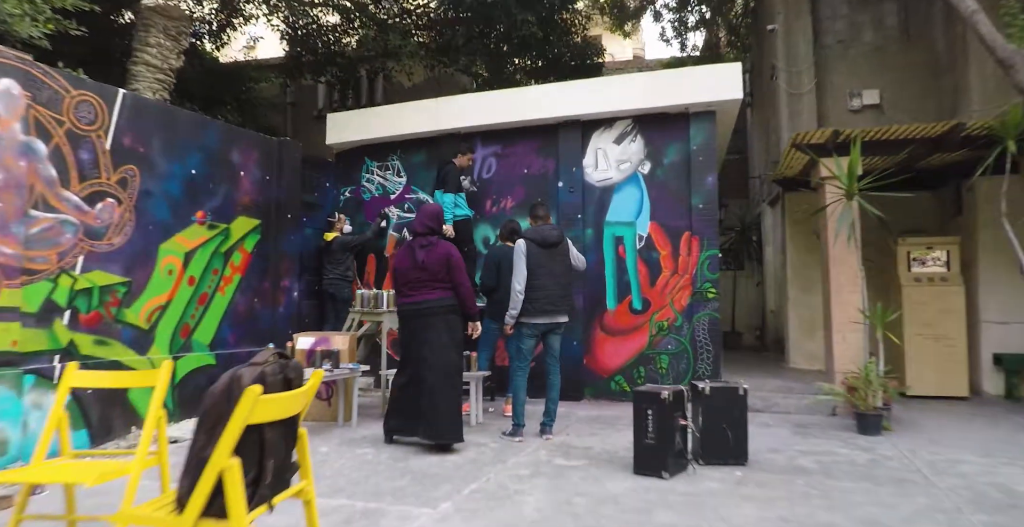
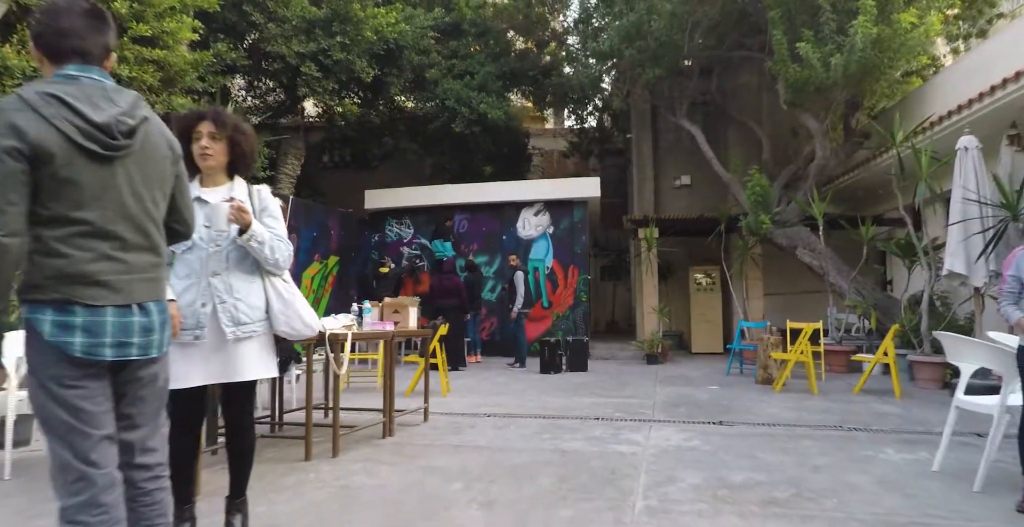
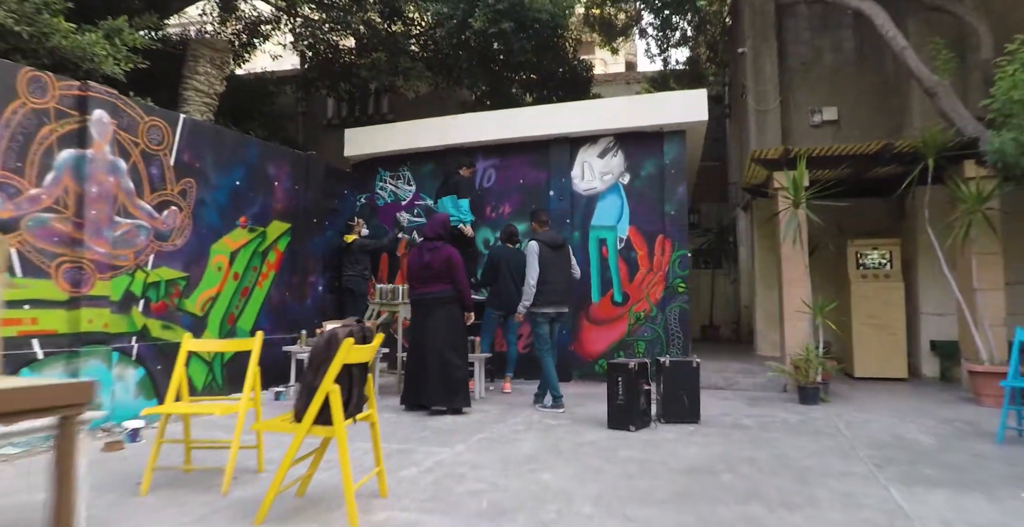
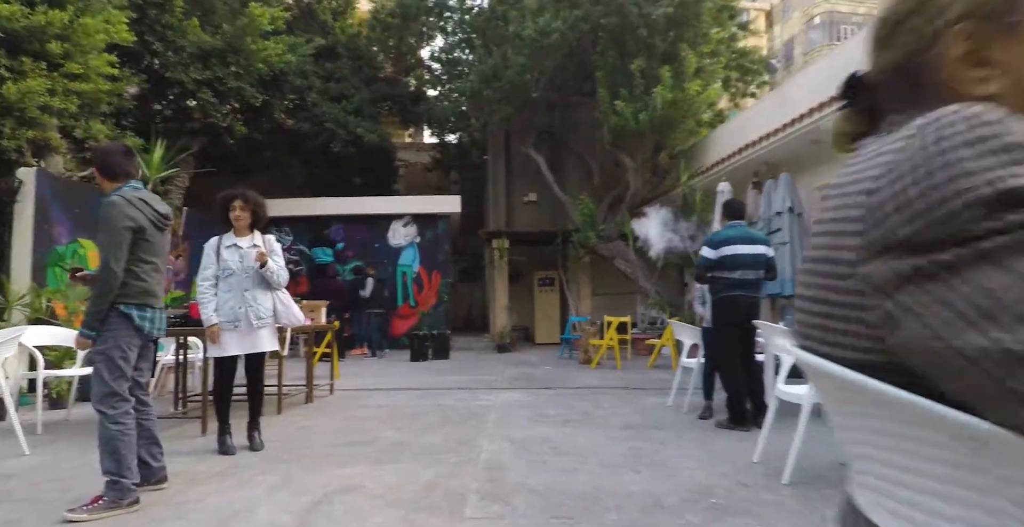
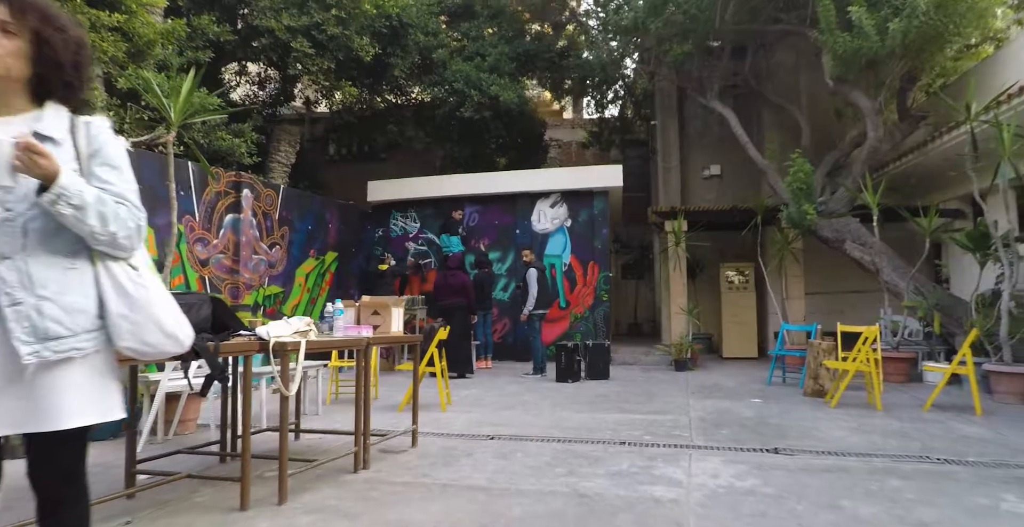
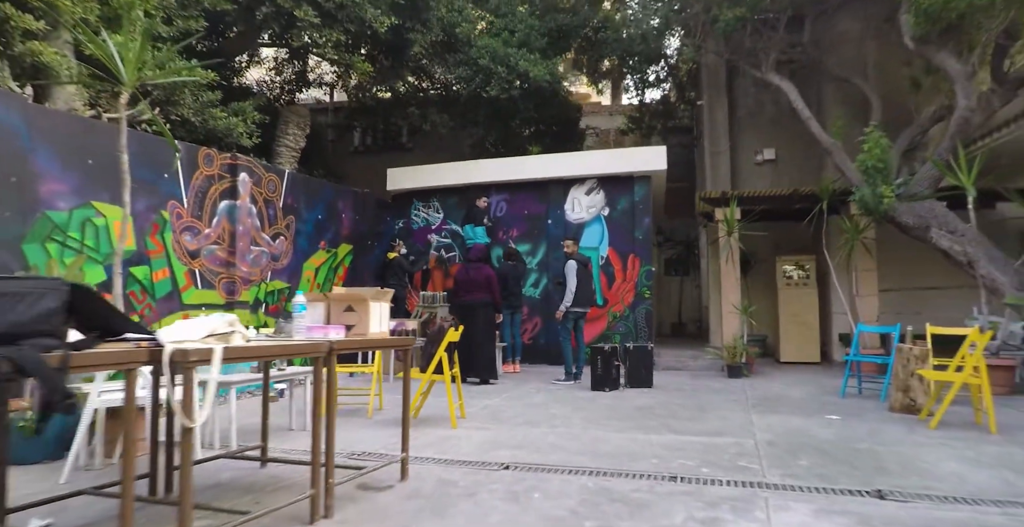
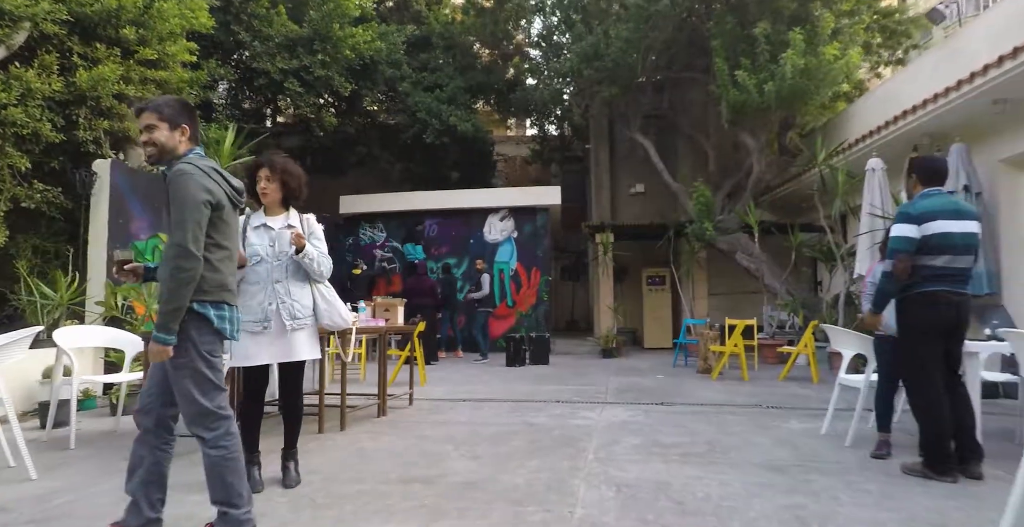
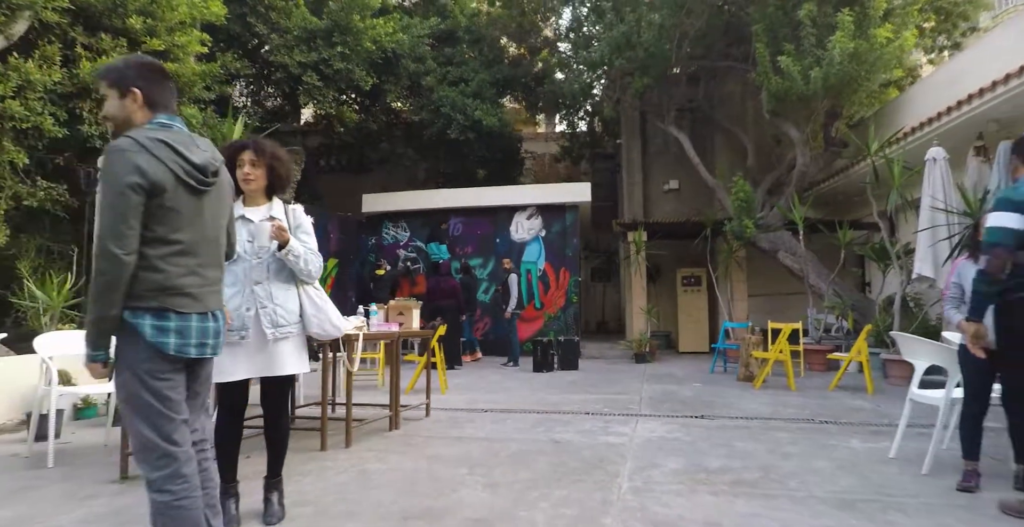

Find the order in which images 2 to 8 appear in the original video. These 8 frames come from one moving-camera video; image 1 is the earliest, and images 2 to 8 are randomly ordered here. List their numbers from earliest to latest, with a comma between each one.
3, 6, 5, 2, 8, 7, 4
